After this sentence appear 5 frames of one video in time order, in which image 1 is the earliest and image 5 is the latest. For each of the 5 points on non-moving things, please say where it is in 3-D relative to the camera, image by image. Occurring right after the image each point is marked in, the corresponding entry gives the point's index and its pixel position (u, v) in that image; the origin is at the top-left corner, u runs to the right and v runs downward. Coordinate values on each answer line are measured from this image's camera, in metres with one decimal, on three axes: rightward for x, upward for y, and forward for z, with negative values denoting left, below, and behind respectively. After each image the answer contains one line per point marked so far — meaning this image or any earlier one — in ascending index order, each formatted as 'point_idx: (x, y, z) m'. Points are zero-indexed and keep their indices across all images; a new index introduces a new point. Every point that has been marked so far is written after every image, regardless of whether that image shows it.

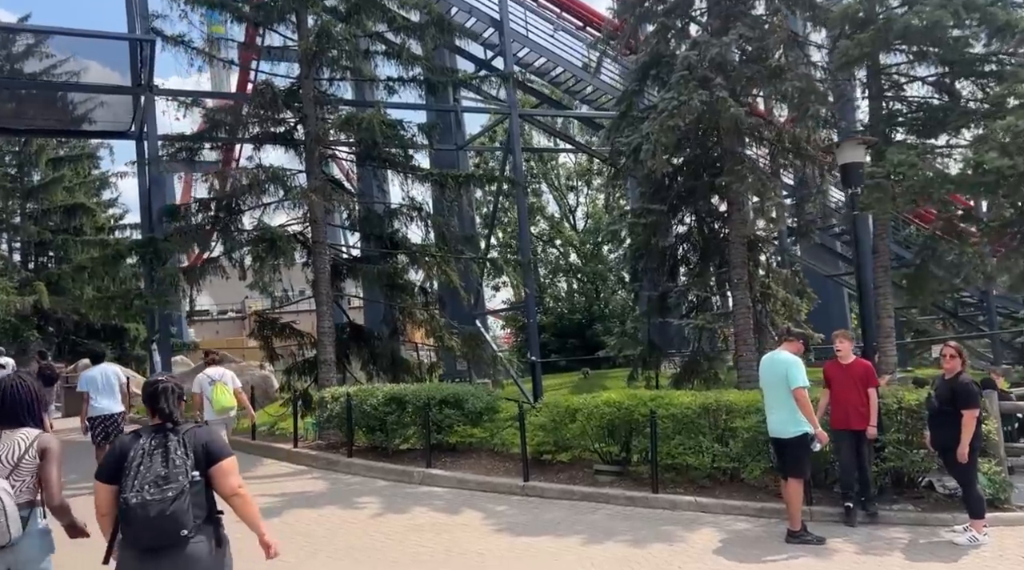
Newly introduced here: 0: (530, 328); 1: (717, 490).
0: (+0.4, -0.9, +19.4) m
1: (+1.9, -1.9, +8.5) m
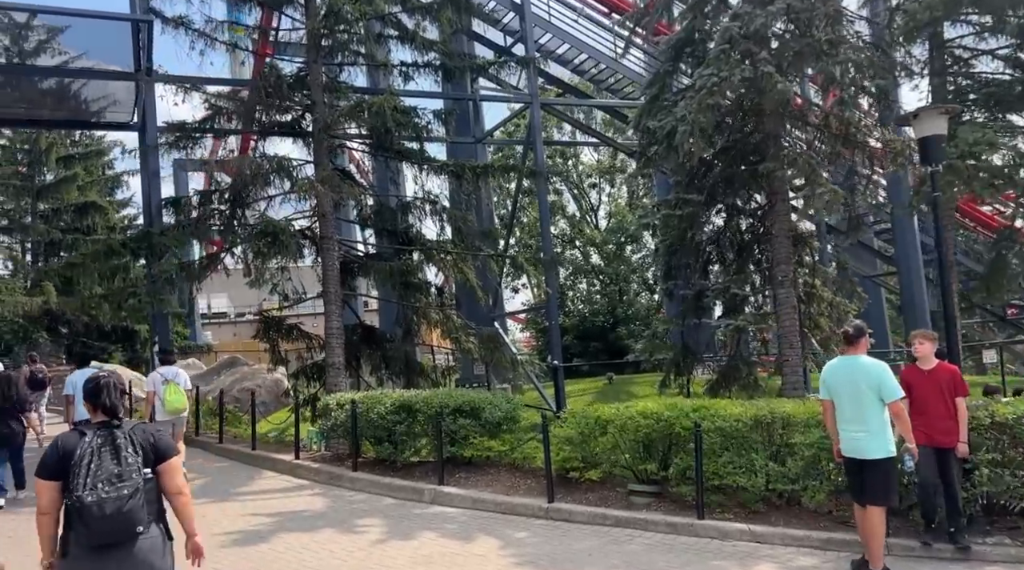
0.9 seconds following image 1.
0: (+0.8, -0.9, +18.3) m
1: (+2.1, -1.8, +7.3) m
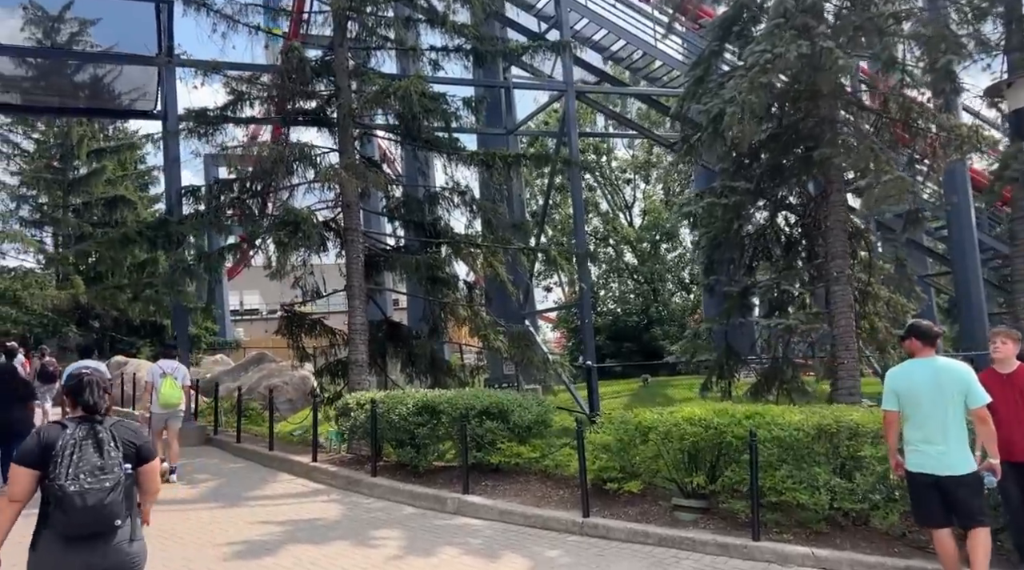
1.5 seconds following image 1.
0: (+1.4, -0.8, +17.5) m
1: (+2.3, -1.8, +6.5) m
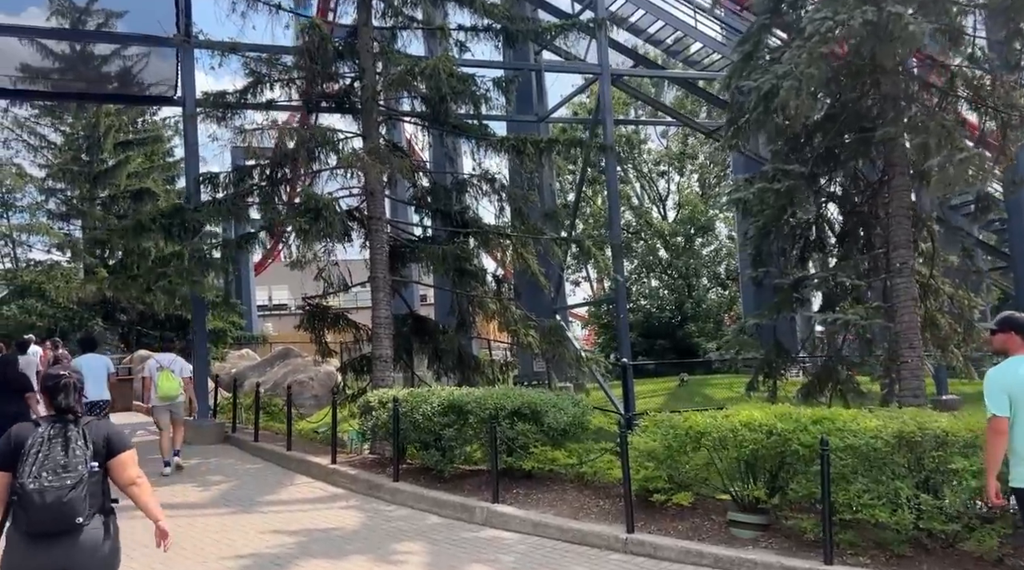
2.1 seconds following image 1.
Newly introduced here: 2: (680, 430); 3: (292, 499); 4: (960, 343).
0: (+1.9, -0.7, +16.7) m
1: (+2.5, -1.7, +5.6) m
2: (+1.2, -1.1, +6.8) m
3: (-2.1, -2.0, +8.9) m
4: (+5.5, -0.7, +11.4) m
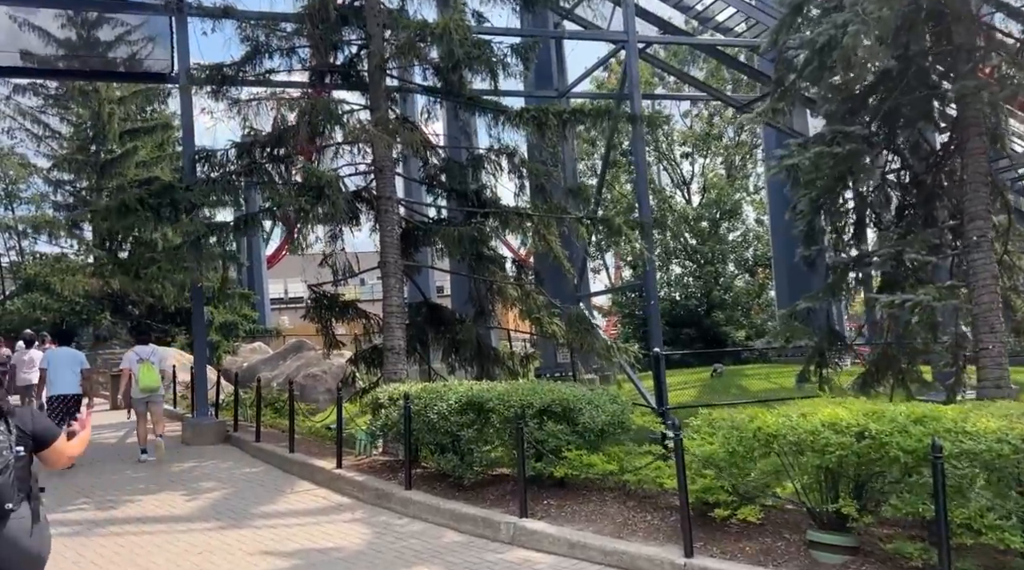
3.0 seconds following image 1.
0: (+2.3, -0.5, +15.5) m
1: (+2.7, -1.5, +4.5) m
2: (+1.4, -0.9, +5.6) m
3: (-1.9, -1.9, +7.8) m
4: (+5.8, -0.5, +10.1) m
